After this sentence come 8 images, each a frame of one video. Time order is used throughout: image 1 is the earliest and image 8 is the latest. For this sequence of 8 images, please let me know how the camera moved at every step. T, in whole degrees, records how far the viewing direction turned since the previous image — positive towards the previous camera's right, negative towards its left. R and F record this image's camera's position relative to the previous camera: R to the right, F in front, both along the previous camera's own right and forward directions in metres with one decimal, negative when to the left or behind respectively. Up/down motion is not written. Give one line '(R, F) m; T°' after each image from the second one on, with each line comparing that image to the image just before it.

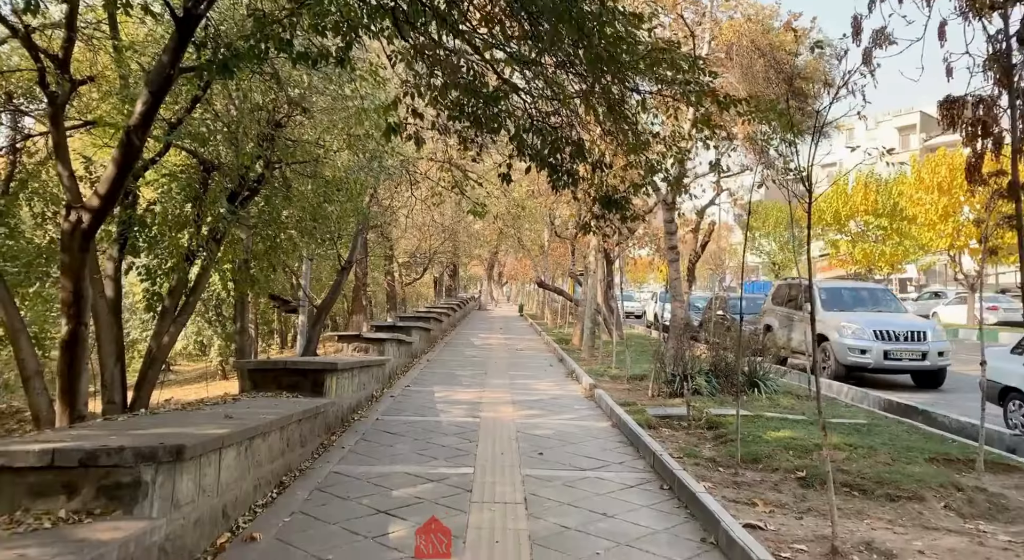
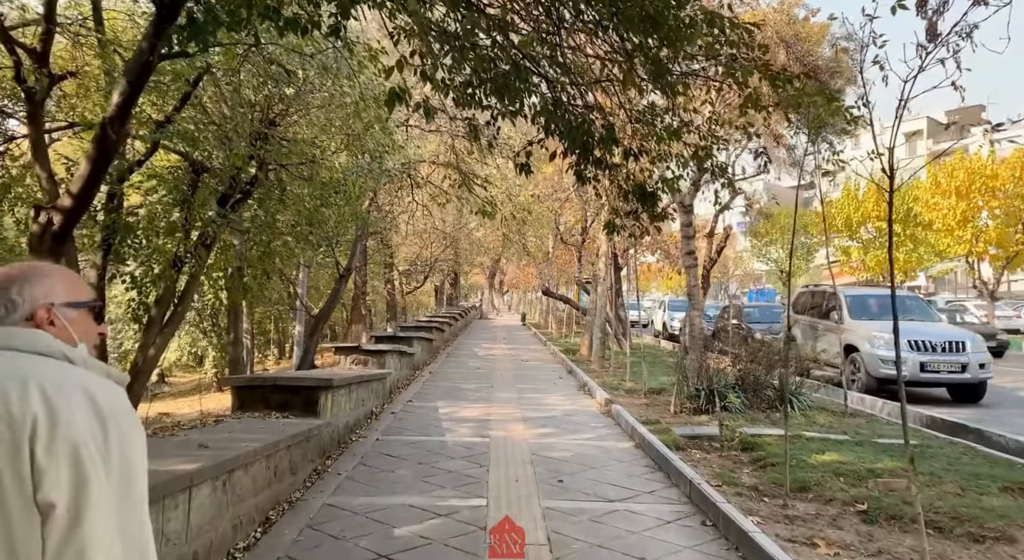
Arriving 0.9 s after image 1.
(-0.1, +0.7) m; 0°
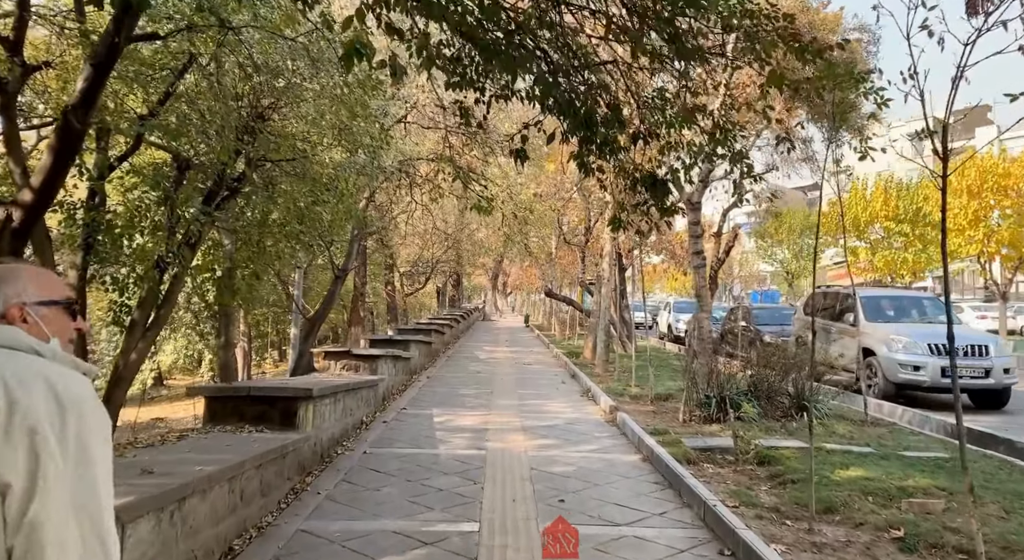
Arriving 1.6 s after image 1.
(+0.1, +0.5) m; 0°
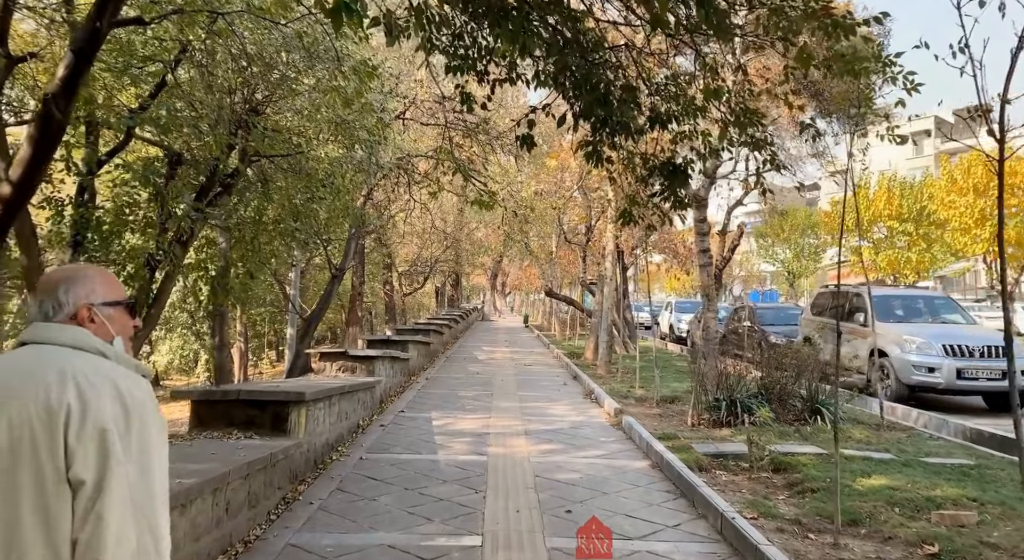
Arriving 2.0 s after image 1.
(0.0, +0.3) m; 0°
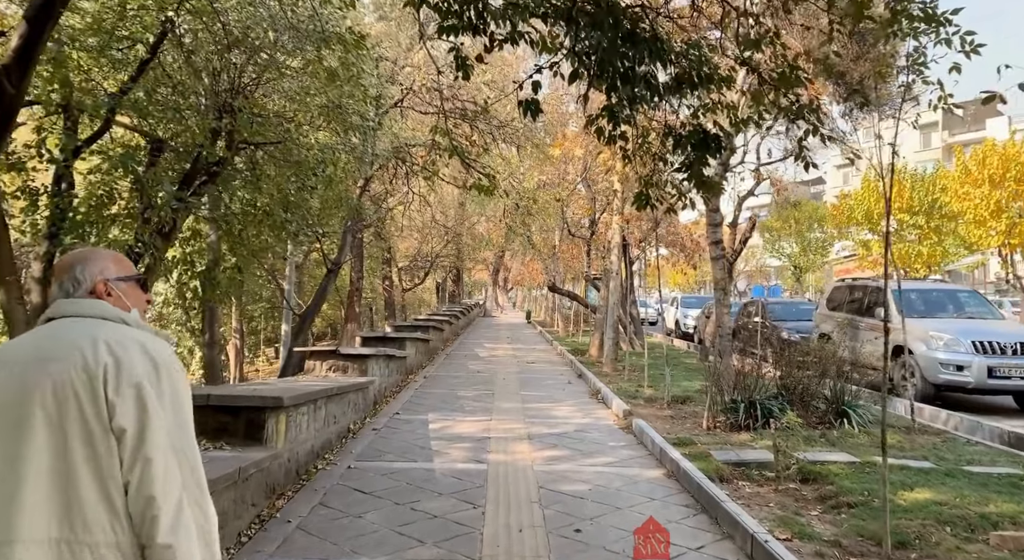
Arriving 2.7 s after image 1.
(0.0, +0.5) m; 0°
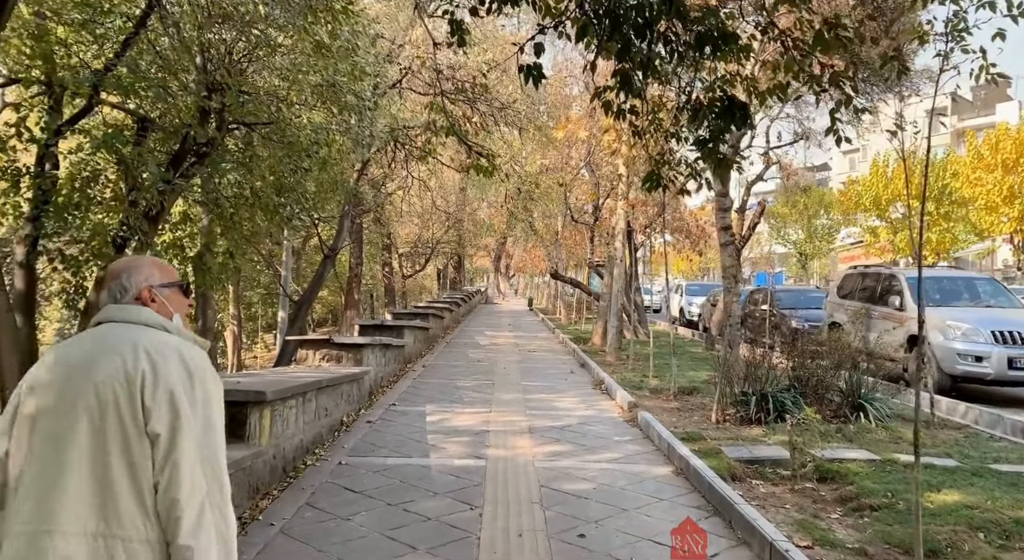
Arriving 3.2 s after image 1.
(0.0, +0.3) m; 0°
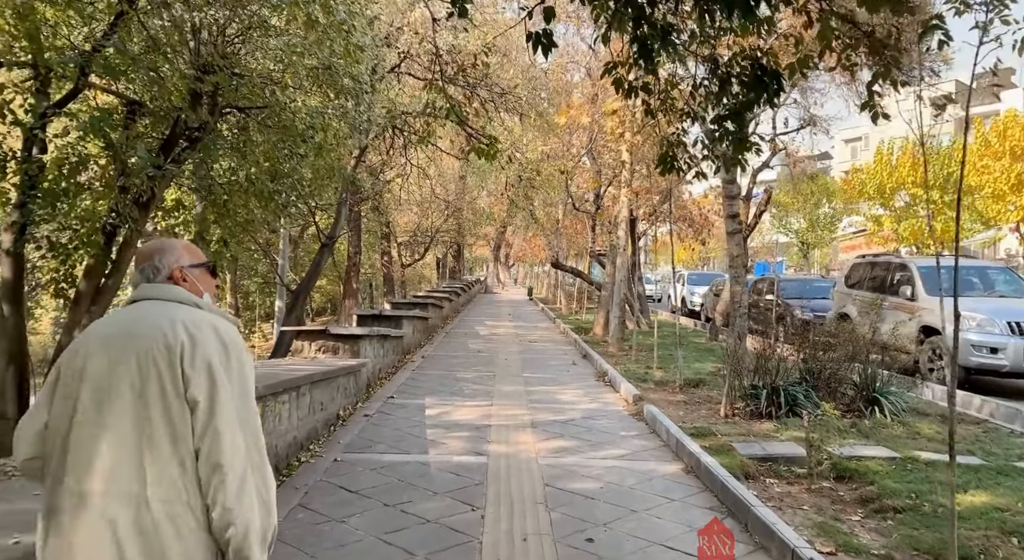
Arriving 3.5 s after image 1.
(0.0, +0.2) m; 0°
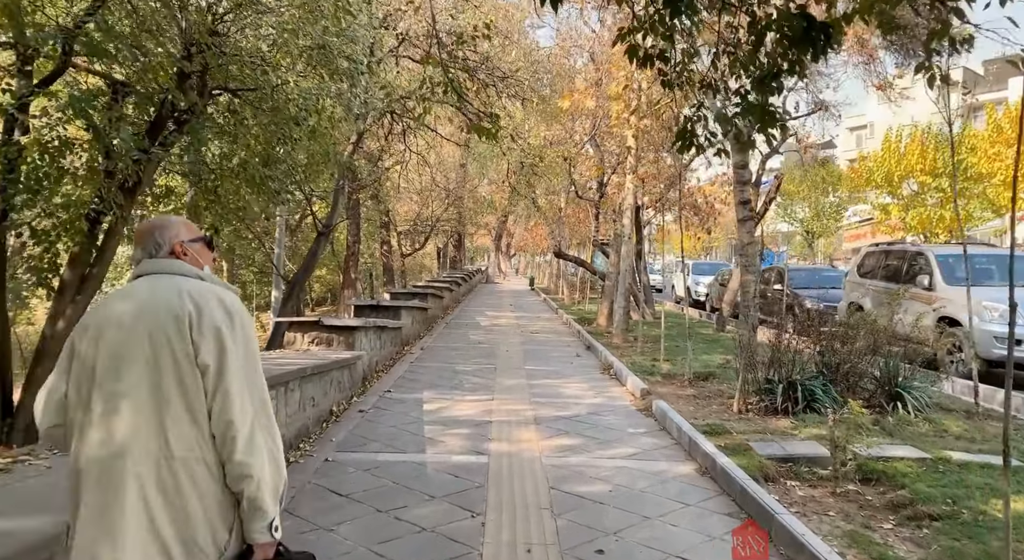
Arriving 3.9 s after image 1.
(0.0, +0.3) m; 0°
